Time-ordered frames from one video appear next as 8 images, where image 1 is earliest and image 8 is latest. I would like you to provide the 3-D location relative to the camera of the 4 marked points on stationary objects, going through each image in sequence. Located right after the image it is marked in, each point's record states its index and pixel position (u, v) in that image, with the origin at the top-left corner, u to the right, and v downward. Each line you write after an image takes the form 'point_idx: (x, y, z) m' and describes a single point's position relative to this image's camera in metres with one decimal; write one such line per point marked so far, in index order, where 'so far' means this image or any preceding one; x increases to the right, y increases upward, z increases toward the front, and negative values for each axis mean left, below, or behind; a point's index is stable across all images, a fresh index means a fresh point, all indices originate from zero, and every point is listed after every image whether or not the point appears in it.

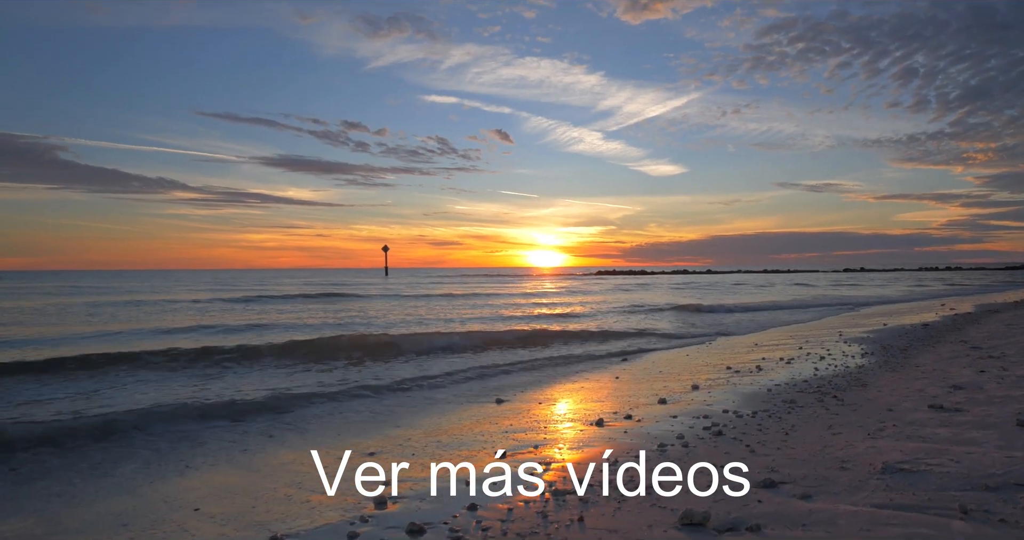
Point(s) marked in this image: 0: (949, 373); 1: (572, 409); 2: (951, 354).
0: (+8.4, -2.0, +10.7) m
1: (+1.1, -2.5, +10.1) m
2: (+11.0, -2.1, +13.9) m
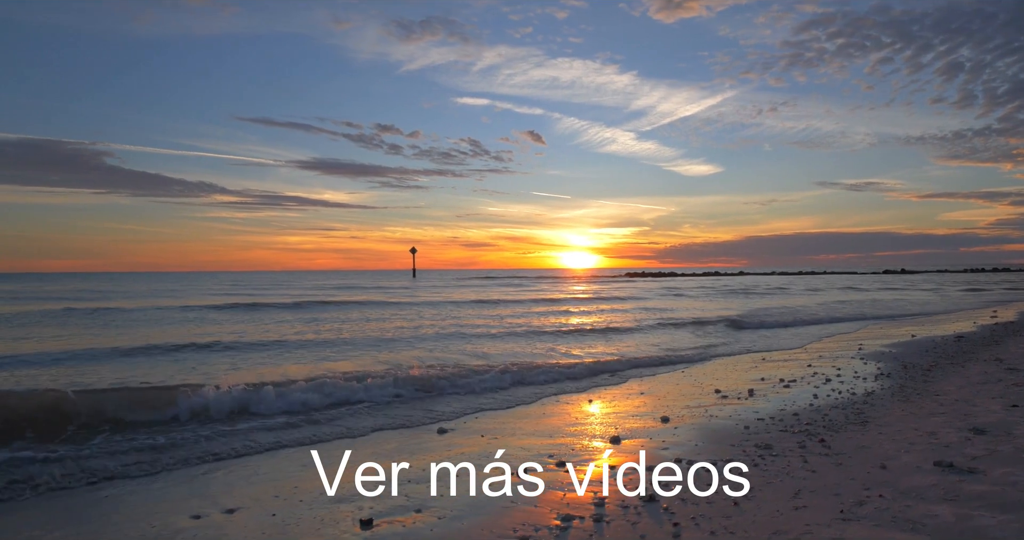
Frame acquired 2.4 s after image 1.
0: (+7.4, -2.2, +8.8) m
1: (0.0, -2.7, +8.7) m
2: (+10.1, -2.3, +11.9) m
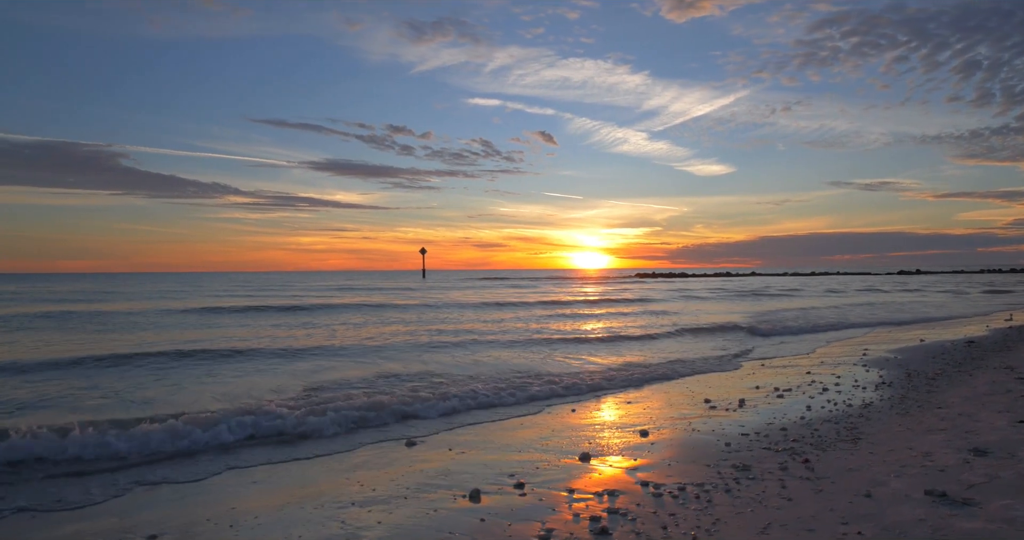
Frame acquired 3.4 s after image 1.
0: (+6.9, -2.3, +8.2) m
1: (-0.5, -2.8, +8.1) m
2: (+9.7, -2.4, +11.2) m
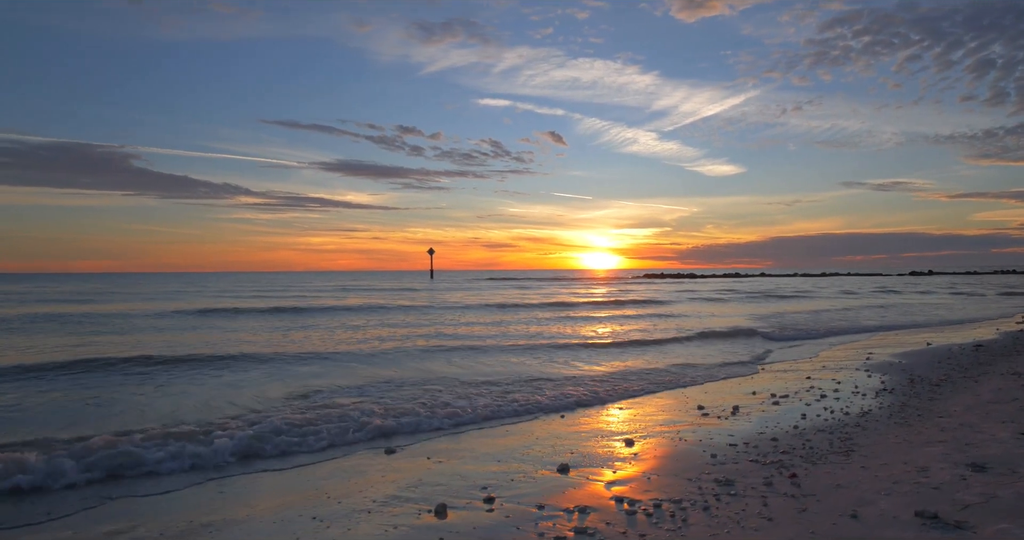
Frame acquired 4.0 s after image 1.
0: (+6.6, -2.3, +7.8) m
1: (-0.8, -2.8, +7.8) m
2: (+9.4, -2.5, +10.7) m
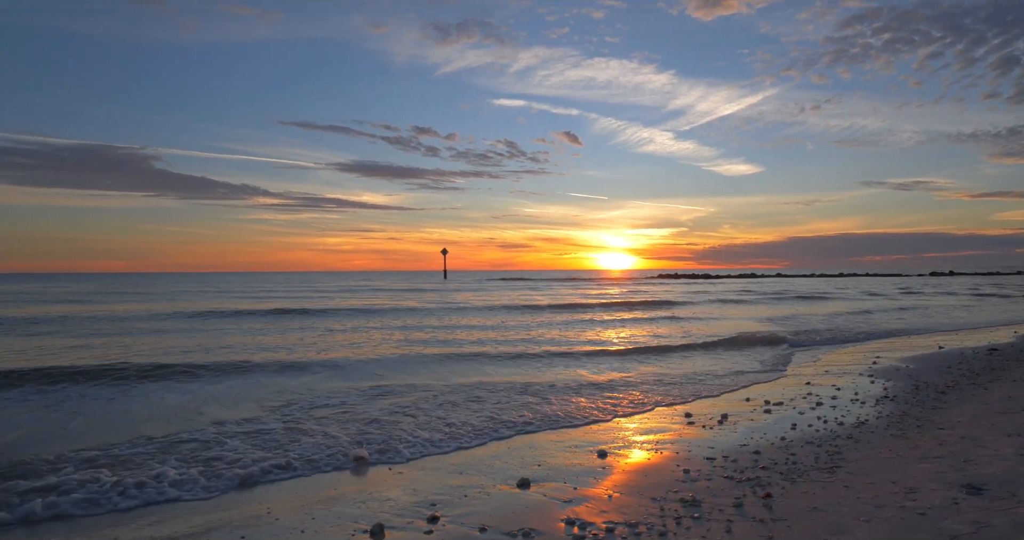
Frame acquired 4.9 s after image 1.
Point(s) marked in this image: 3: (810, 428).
0: (+6.0, -2.3, +7.1) m
1: (-1.4, -2.8, +7.3) m
2: (+8.9, -2.5, +10.0) m
3: (+4.9, -2.6, +9.0) m
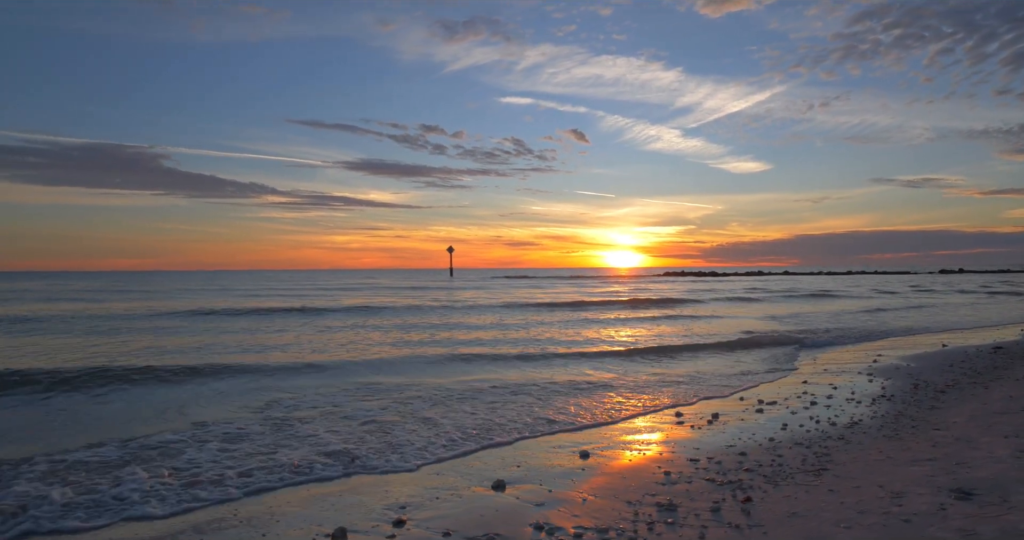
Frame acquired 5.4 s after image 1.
0: (+5.7, -2.3, +6.9) m
1: (-1.7, -2.8, +7.2) m
2: (+8.7, -2.4, +9.7) m
3: (+4.6, -2.5, +8.7) m
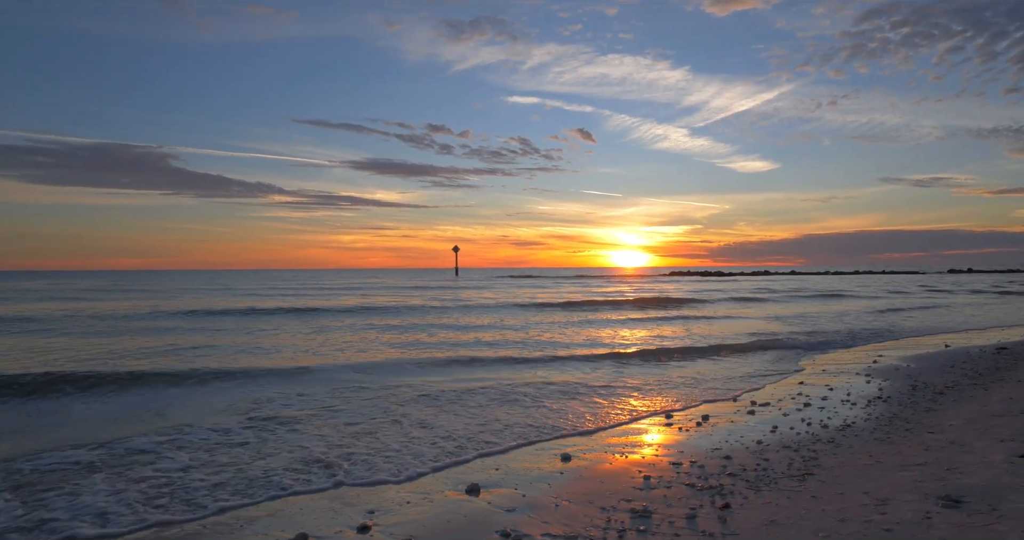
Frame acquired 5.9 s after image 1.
0: (+5.4, -2.2, +6.6) m
1: (-1.9, -2.7, +7.0) m
2: (+8.4, -2.4, +9.5) m
3: (+4.3, -2.5, +8.5) m
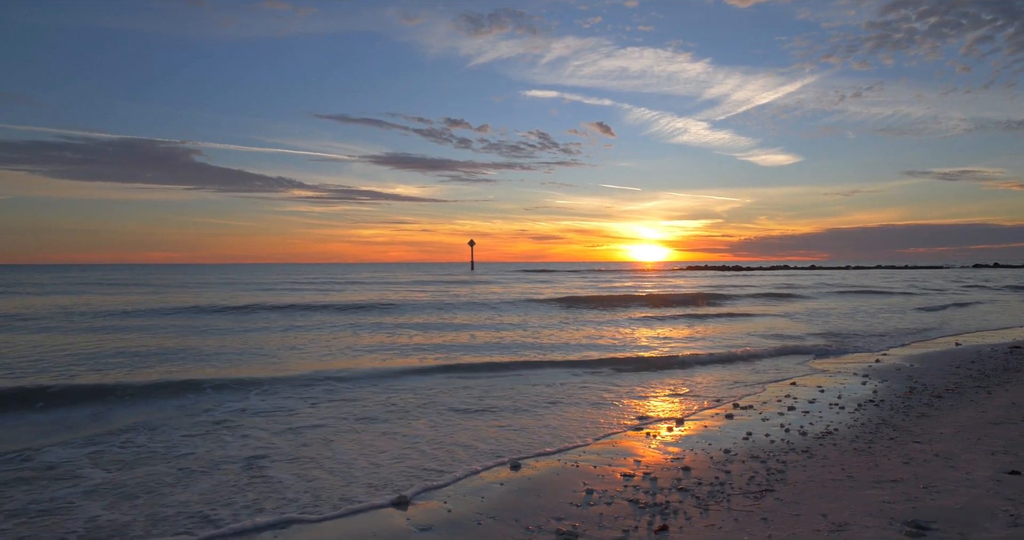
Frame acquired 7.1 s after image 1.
0: (+4.7, -2.2, +5.9) m
1: (-2.7, -2.7, +6.5) m
2: (+7.7, -2.3, +8.7) m
3: (+3.6, -2.4, +7.9) m
